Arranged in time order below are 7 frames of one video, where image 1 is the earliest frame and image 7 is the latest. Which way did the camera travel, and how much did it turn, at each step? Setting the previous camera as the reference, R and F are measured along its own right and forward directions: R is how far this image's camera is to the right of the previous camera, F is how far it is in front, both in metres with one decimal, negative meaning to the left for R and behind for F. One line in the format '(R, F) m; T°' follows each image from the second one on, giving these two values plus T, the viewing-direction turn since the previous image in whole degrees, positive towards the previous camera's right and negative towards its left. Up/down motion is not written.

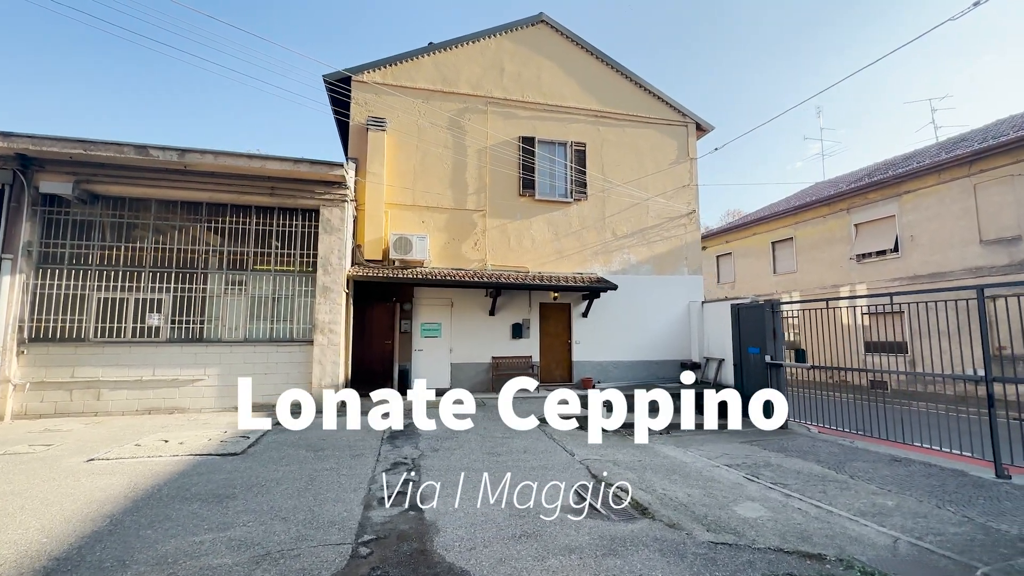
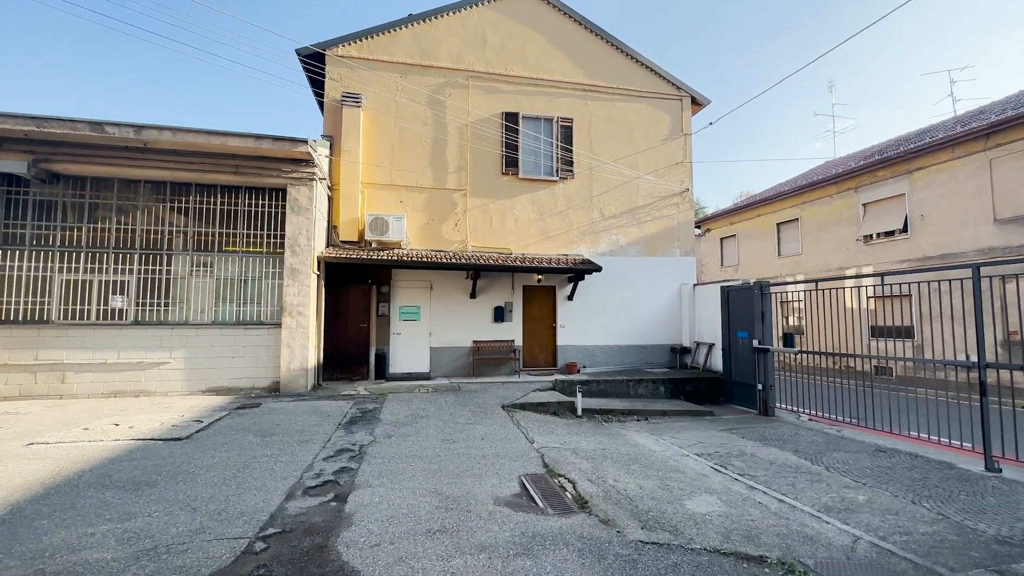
(+0.7, +0.4) m; -2°
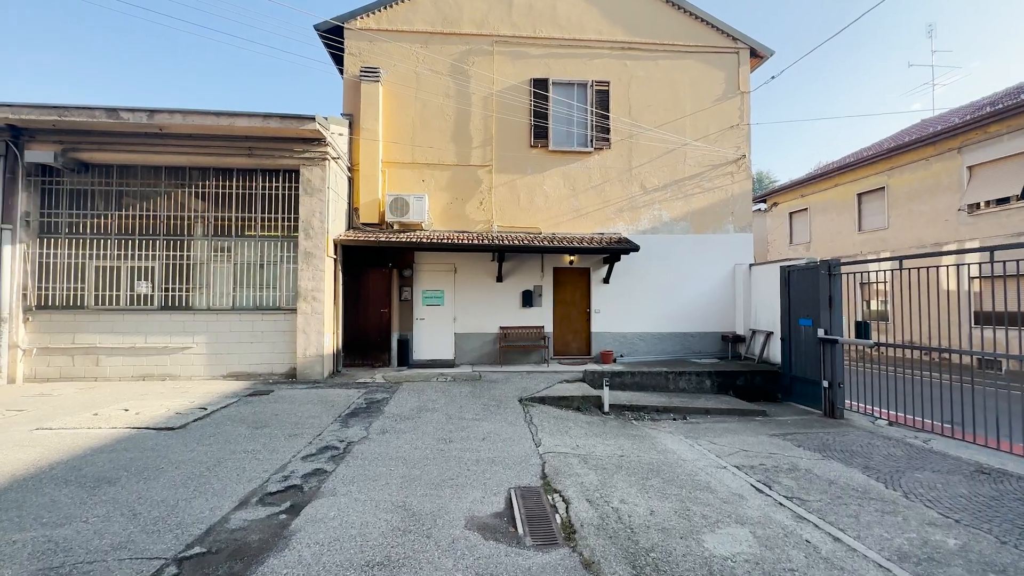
(+0.6, +0.8) m; -7°
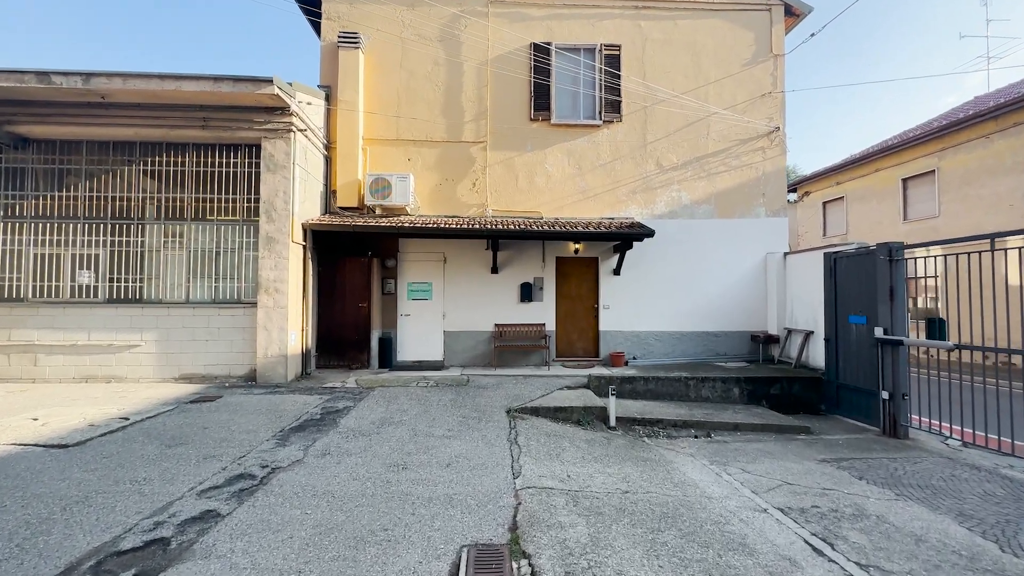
(+0.4, +1.2) m; -2°
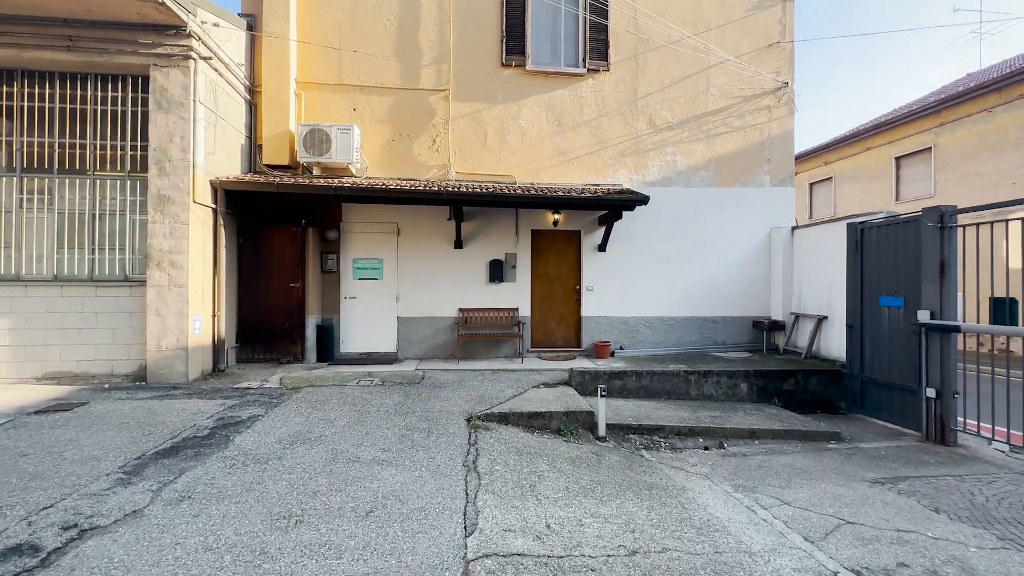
(+0.1, +1.4) m; +3°
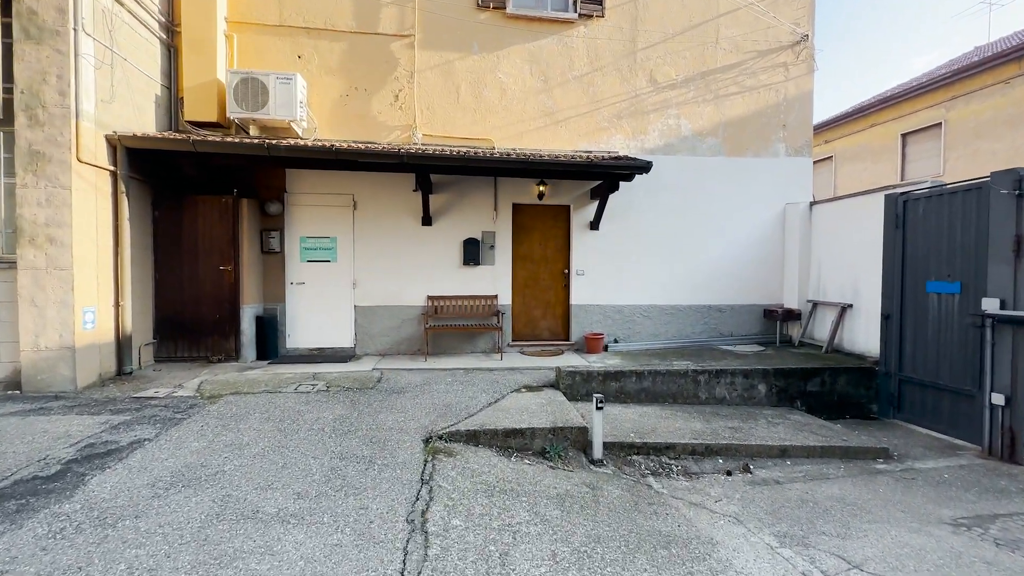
(+0.1, +1.1) m; +2°
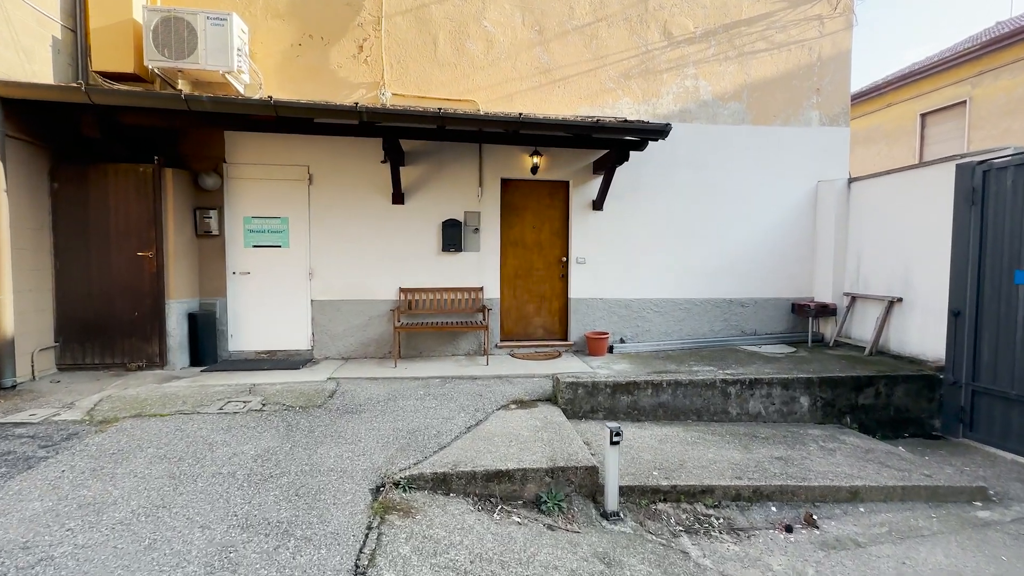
(+0.1, +1.0) m; +1°
